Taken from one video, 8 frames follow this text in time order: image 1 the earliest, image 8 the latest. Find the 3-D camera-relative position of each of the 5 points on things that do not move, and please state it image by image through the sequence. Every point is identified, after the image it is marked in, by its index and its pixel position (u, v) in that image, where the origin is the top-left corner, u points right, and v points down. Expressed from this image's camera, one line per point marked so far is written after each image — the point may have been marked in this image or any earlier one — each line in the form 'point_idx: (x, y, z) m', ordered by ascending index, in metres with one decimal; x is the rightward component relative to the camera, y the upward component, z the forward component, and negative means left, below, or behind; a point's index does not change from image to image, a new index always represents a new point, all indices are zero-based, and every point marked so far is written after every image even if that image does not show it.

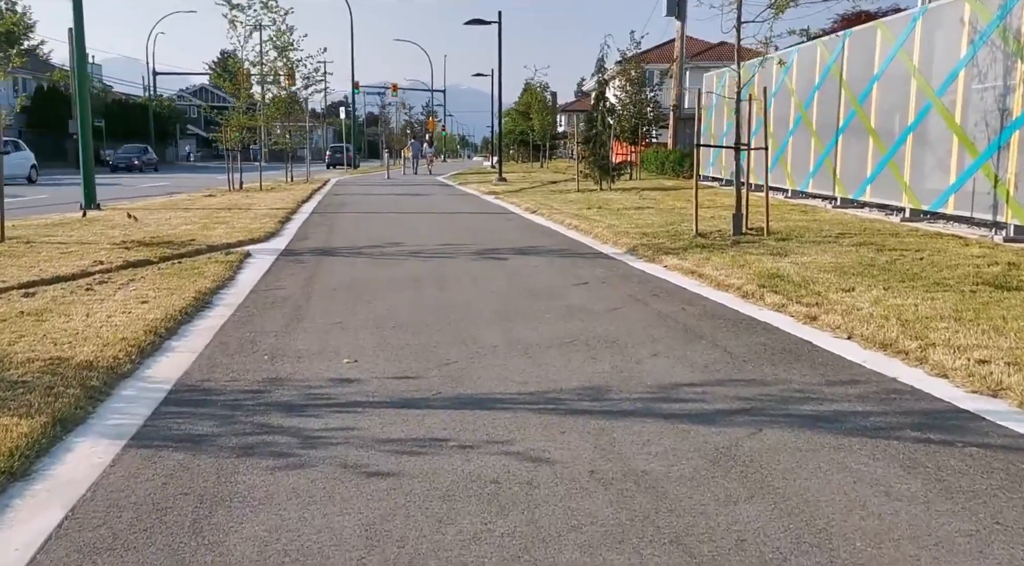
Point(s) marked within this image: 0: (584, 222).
0: (+1.2, +1.0, +16.6) m
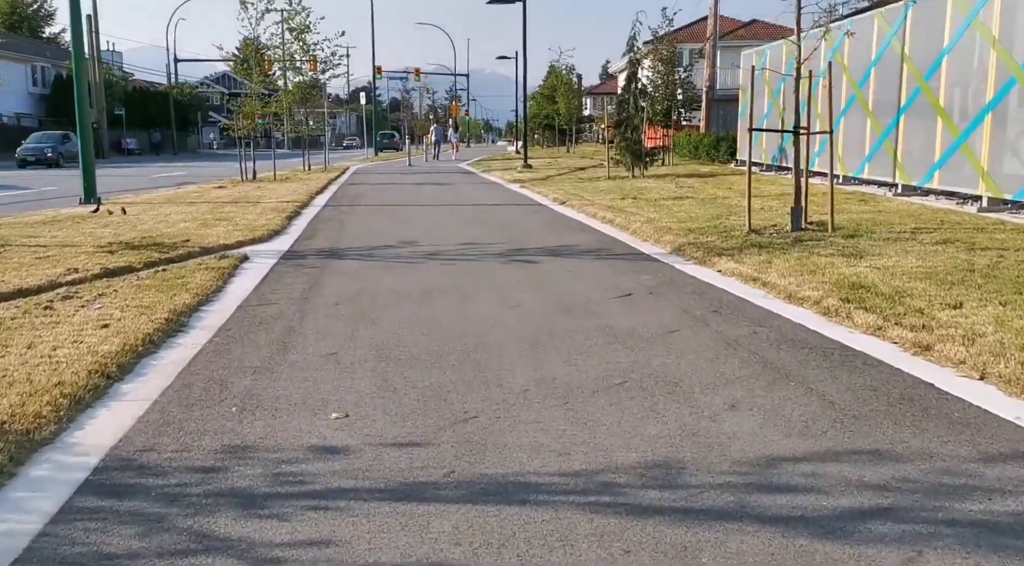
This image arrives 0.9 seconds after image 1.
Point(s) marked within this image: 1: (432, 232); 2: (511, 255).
0: (+1.6, +1.0, +15.1) m
1: (-1.1, +0.7, +14.1) m
2: (0.0, +0.3, +11.4) m
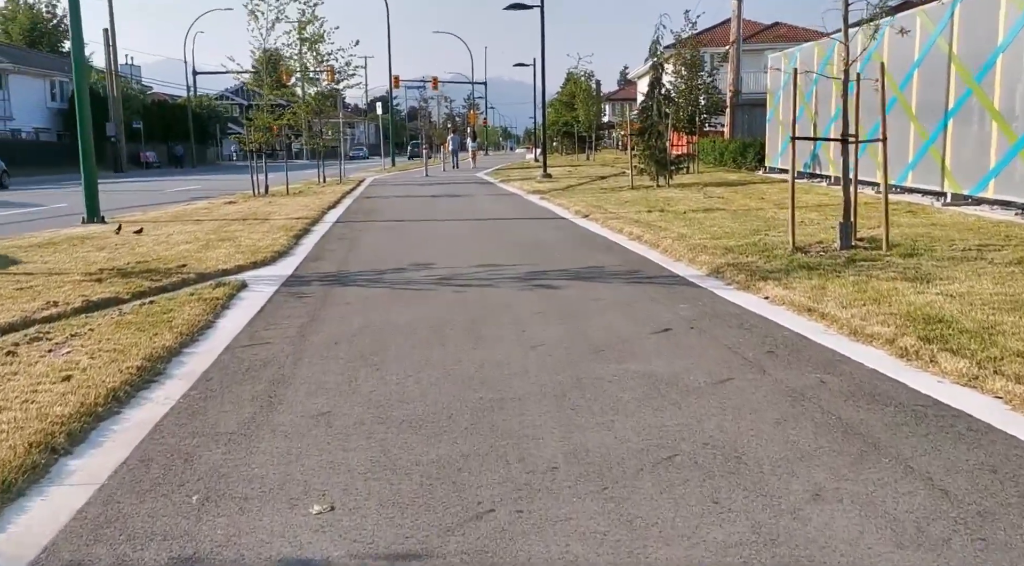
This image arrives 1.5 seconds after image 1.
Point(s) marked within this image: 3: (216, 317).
0: (+1.9, +0.7, +14.1) m
1: (-0.8, +0.4, +13.1) m
2: (+0.2, 0.0, +10.4) m
3: (-2.5, -0.3, +8.7) m
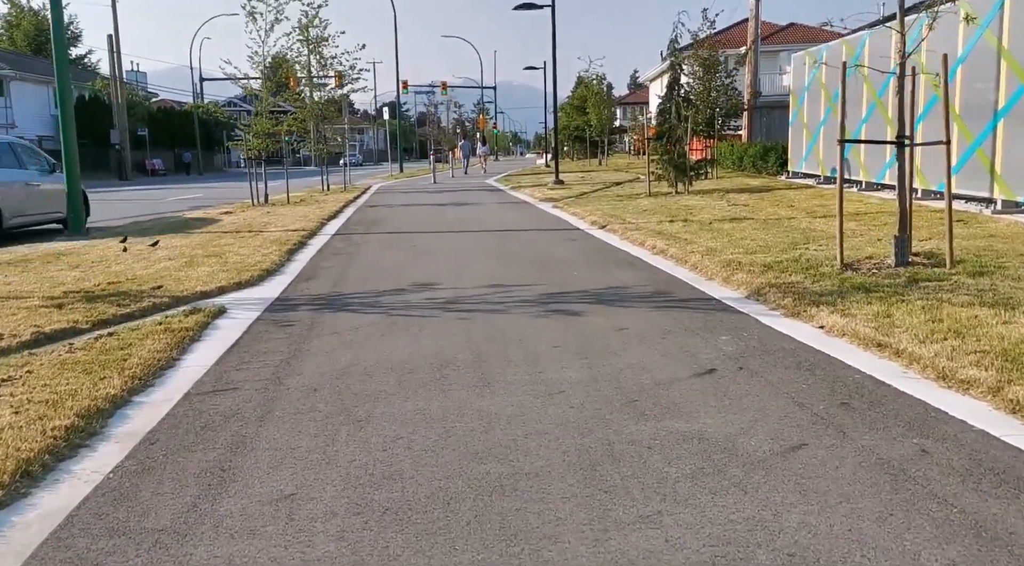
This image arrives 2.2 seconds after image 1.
0: (+2.0, +0.5, +12.8) m
1: (-0.7, +0.2, +11.9) m
2: (+0.3, -0.2, +9.2) m
3: (-2.4, -0.5, +7.5) m
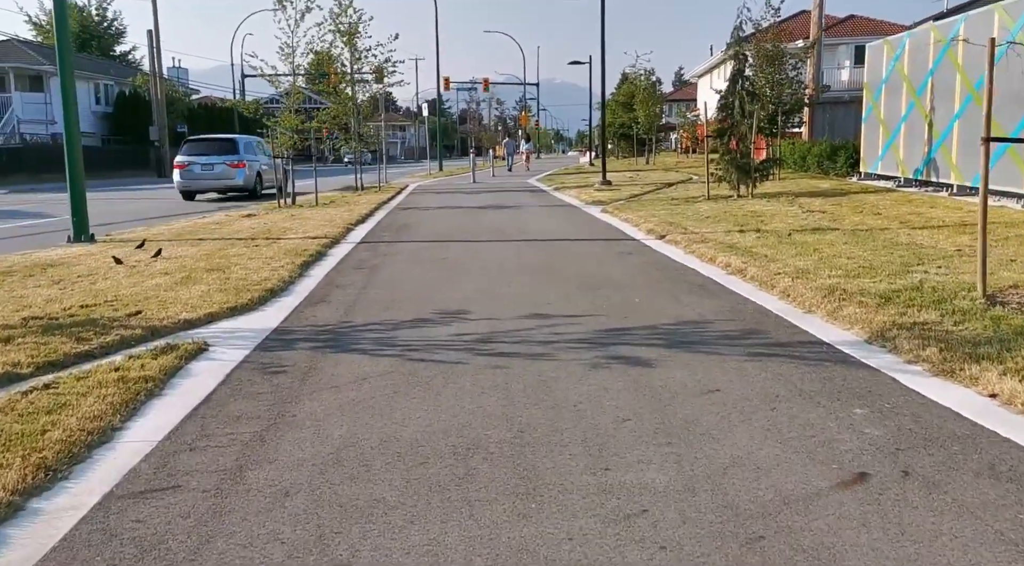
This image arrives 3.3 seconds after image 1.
0: (+2.5, +0.2, +10.8) m
1: (-0.2, -0.1, +10.0) m
2: (+0.7, -0.4, +7.3) m
3: (-2.1, -0.7, +5.7) m
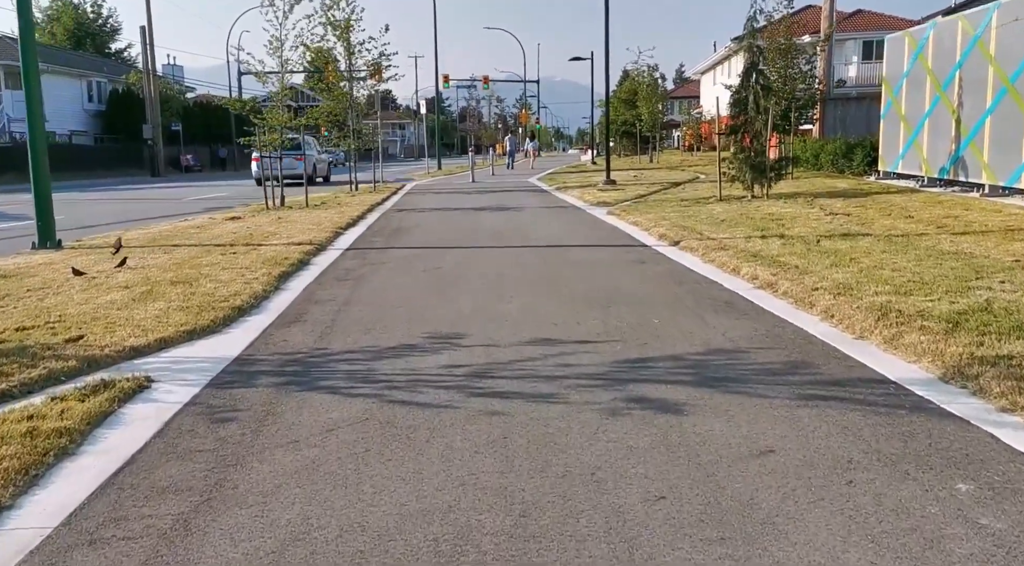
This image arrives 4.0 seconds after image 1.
0: (+2.5, +0.1, +9.6) m
1: (-0.2, -0.2, +8.8) m
2: (+0.7, -0.6, +6.1) m
3: (-2.1, -0.9, +4.4) m
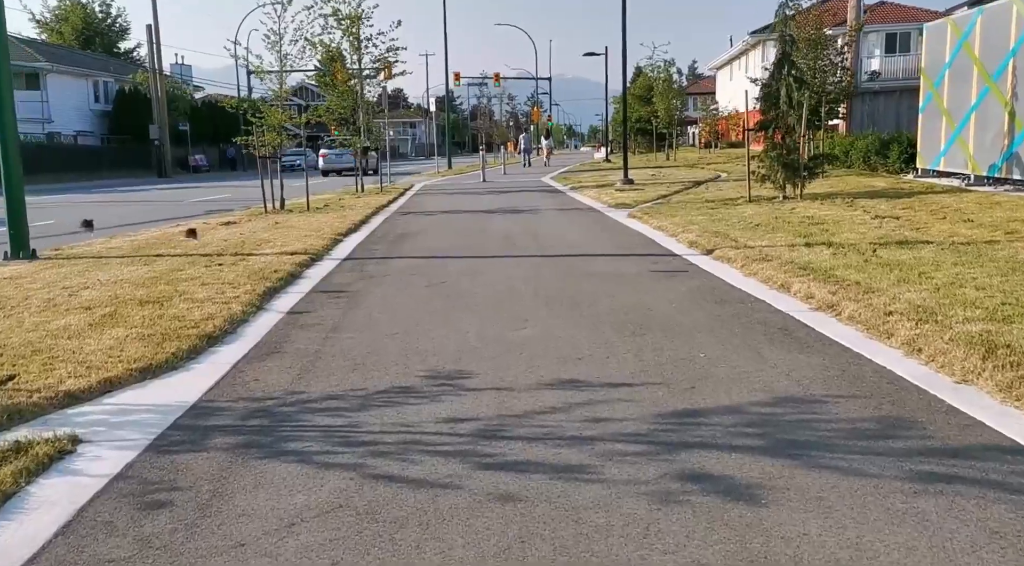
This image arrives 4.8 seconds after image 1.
0: (+2.7, -0.1, +8.2) m
1: (-0.1, -0.4, +7.5) m
2: (+0.8, -0.8, +4.7) m
3: (-2.1, -1.1, +3.1) m
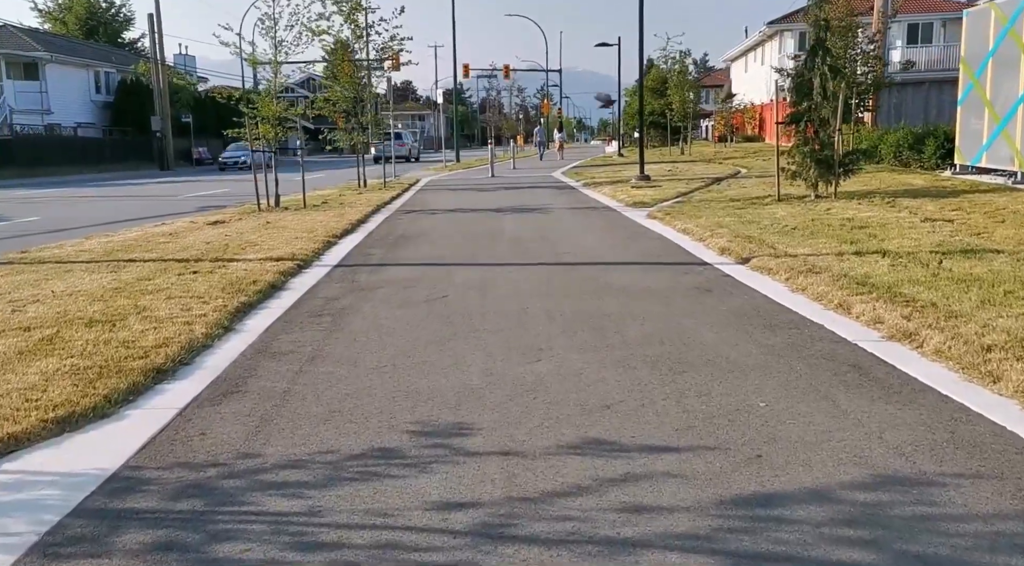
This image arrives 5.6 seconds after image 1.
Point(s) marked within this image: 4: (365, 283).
0: (+2.7, -0.2, +6.9) m
1: (0.0, -0.5, +6.1) m
2: (+0.8, -0.9, +3.4) m
3: (-2.0, -1.3, +1.8) m
4: (-1.5, 0.0, +10.1) m
